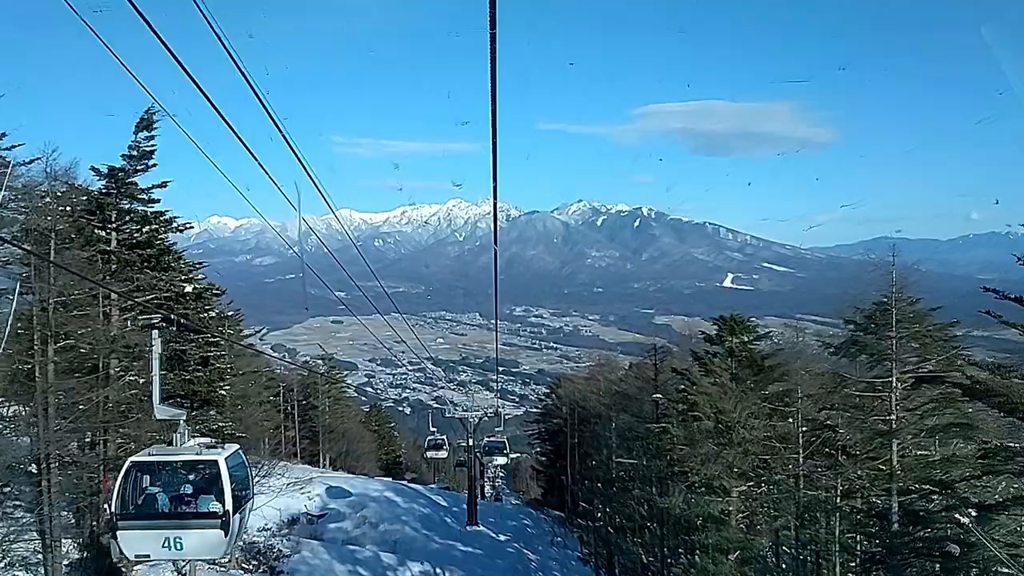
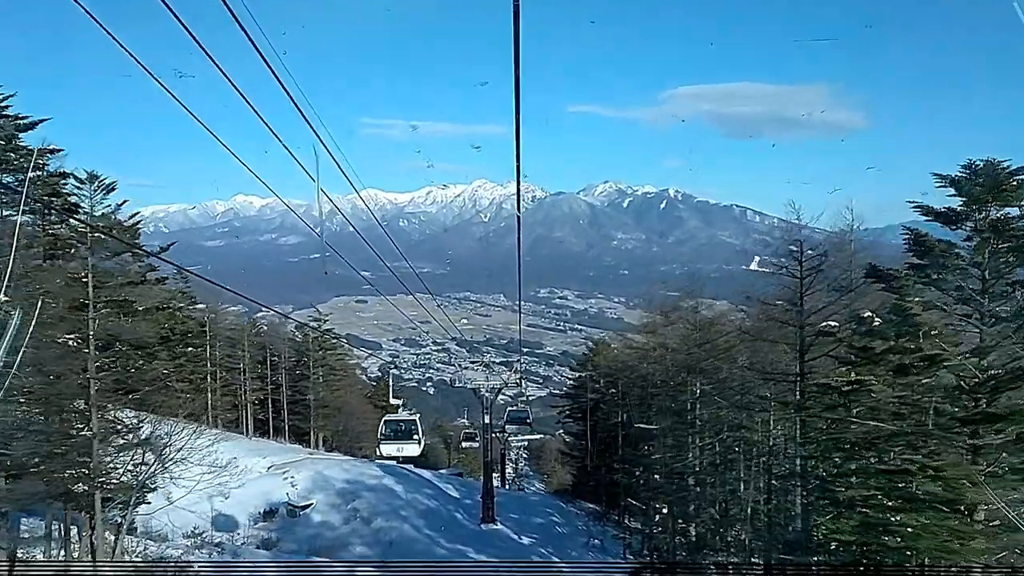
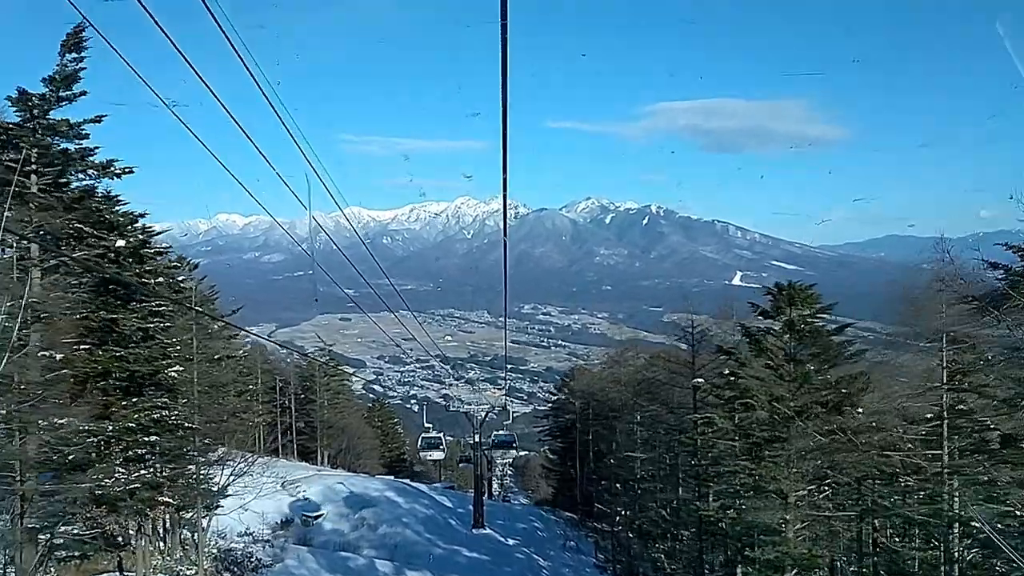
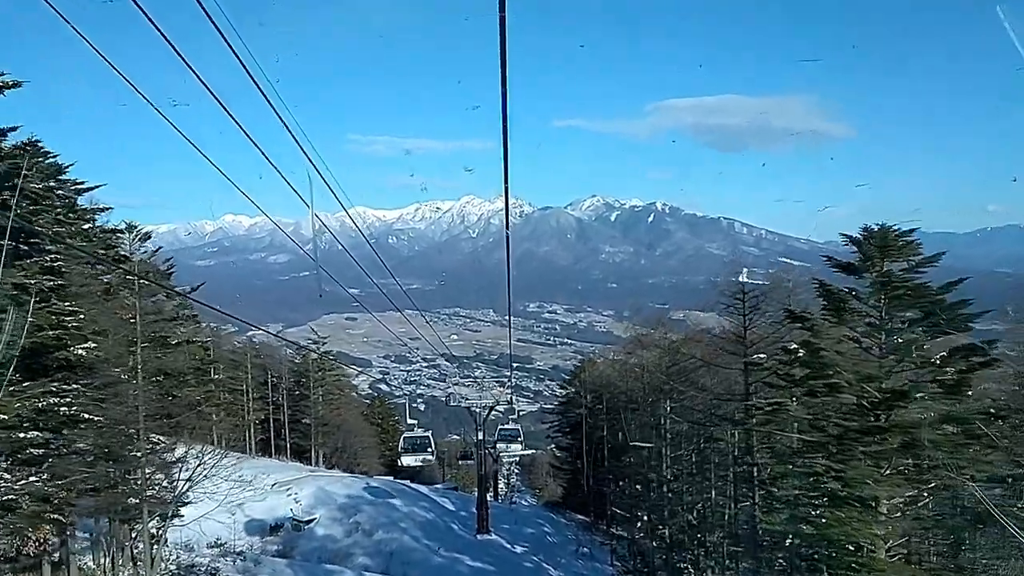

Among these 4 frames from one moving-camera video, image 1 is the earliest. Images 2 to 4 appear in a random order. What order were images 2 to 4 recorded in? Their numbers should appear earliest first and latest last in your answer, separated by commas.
3, 4, 2
